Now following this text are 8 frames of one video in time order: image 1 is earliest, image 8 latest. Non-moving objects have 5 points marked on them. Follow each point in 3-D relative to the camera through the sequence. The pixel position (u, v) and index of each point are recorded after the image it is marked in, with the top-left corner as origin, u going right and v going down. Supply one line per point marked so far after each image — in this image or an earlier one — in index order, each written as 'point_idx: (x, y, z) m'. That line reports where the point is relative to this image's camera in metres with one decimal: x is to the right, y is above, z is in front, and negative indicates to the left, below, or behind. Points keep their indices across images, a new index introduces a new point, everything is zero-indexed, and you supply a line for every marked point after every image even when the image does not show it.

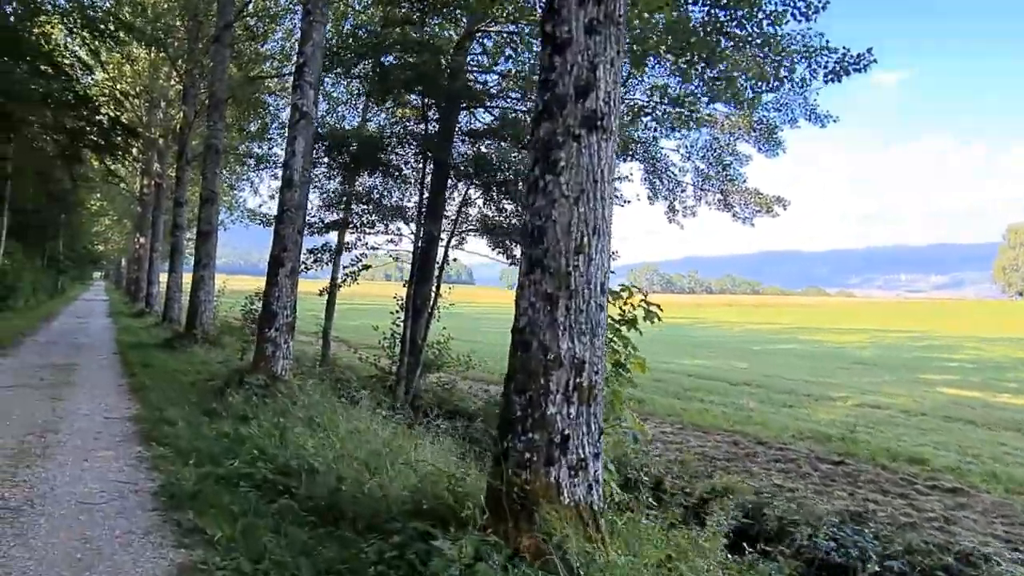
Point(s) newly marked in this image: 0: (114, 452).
0: (-3.2, -1.3, +6.0) m
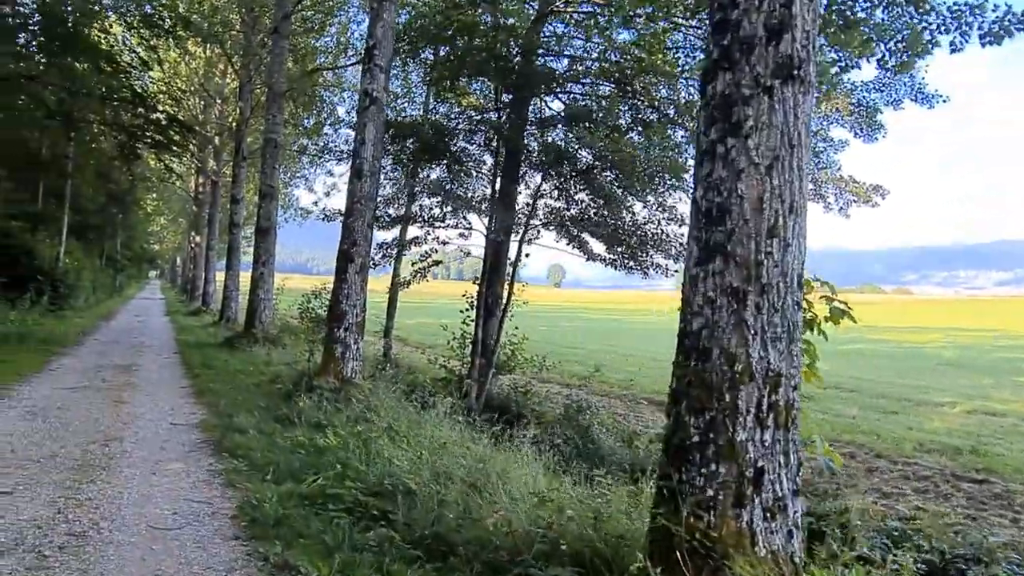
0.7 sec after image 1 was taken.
0: (-2.4, -1.3, +5.5) m
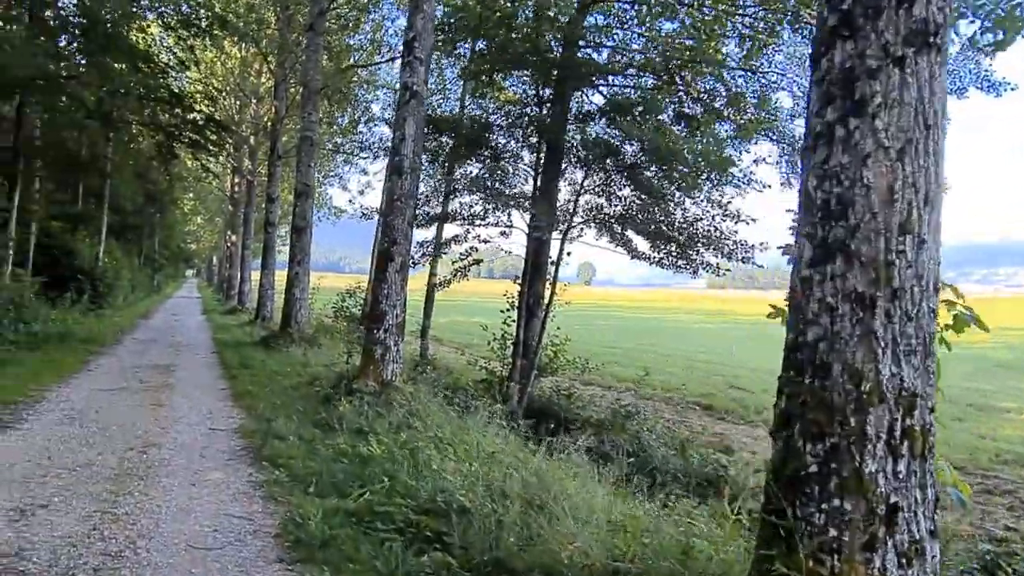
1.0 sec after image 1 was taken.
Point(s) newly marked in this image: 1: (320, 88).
0: (-2.0, -1.3, +5.3) m
1: (-4.2, +4.4, +16.3) m
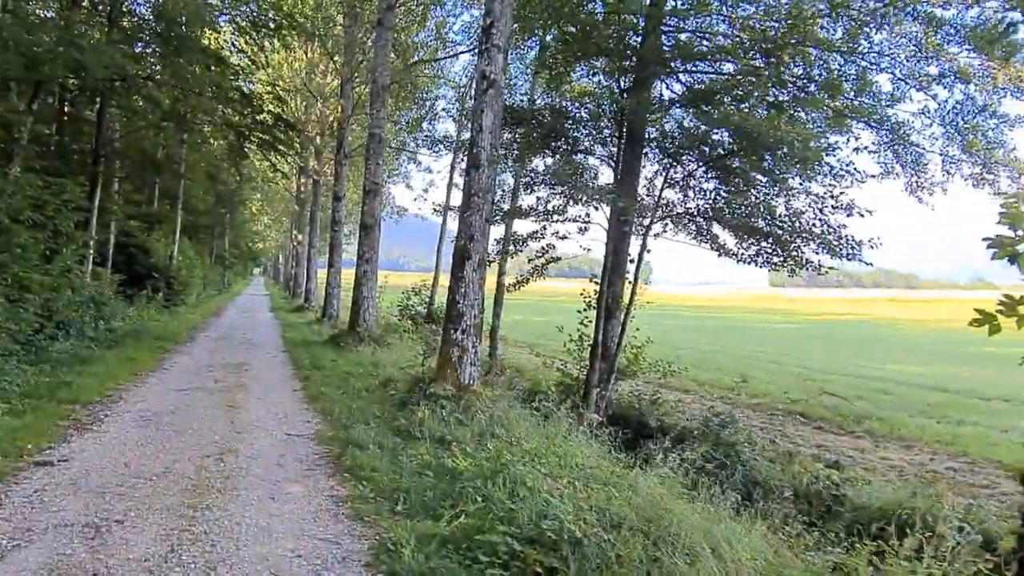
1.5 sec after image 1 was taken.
0: (-1.4, -1.3, +4.9) m
1: (-2.7, +4.4, +16.1) m
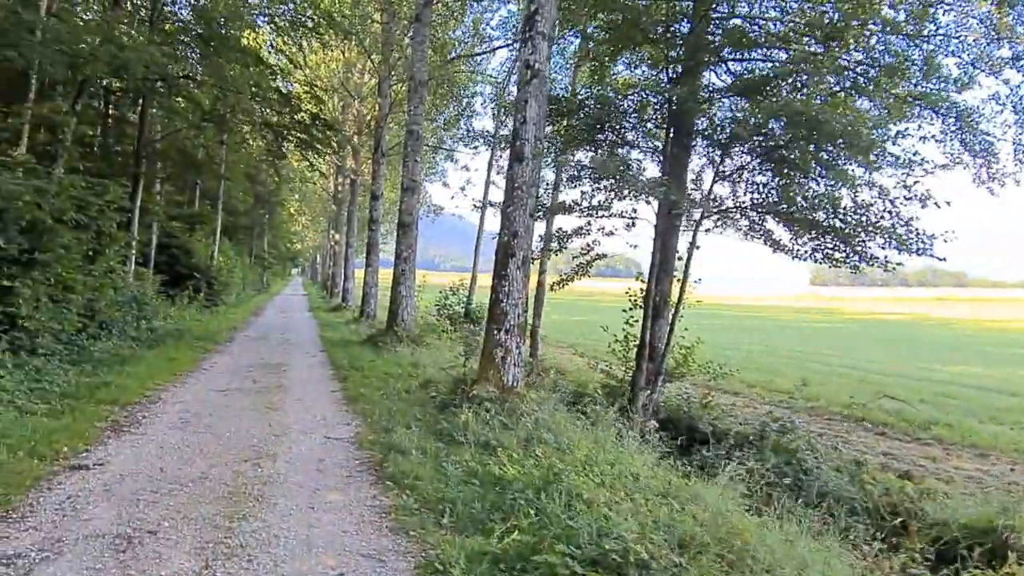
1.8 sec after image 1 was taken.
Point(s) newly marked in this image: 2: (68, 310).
0: (-1.0, -1.3, +4.7) m
1: (-1.8, +4.4, +15.9) m
2: (-7.2, -0.4, +12.1) m
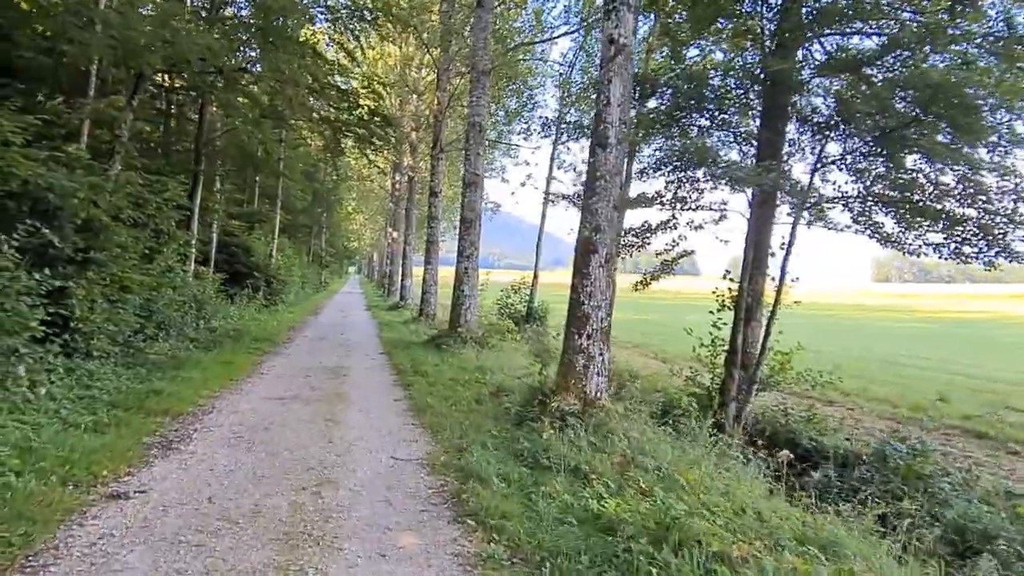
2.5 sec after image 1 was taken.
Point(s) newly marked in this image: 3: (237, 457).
0: (-0.5, -1.3, +3.9) m
1: (-0.5, +4.4, +15.2) m
2: (-6.1, -0.4, +11.7) m
3: (-2.0, -1.2, +5.5) m
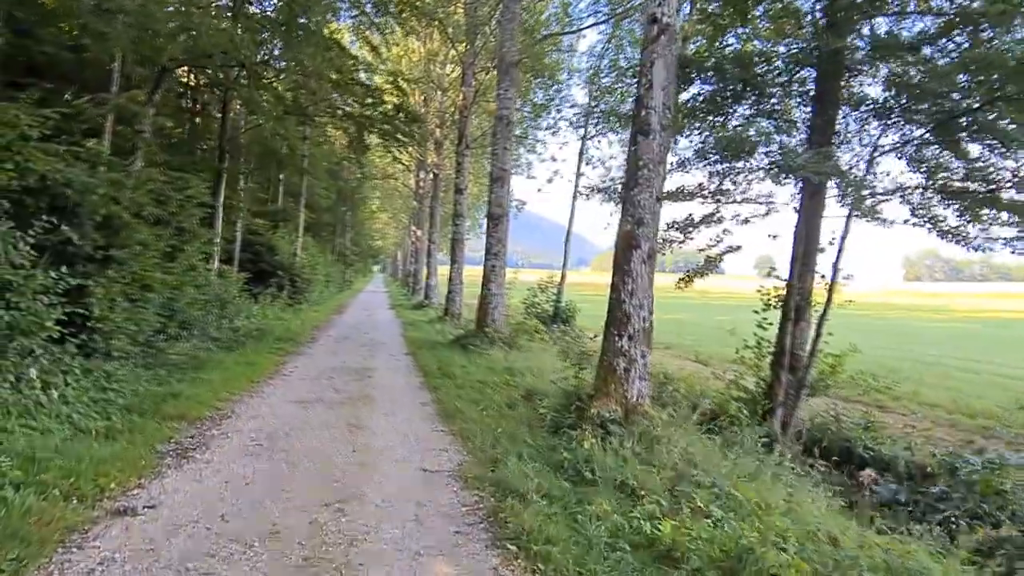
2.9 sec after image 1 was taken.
0: (-0.3, -1.3, +3.5) m
1: (+0.1, +4.5, +14.7) m
2: (-5.6, -0.3, +11.5) m
3: (-1.8, -1.2, +5.1) m
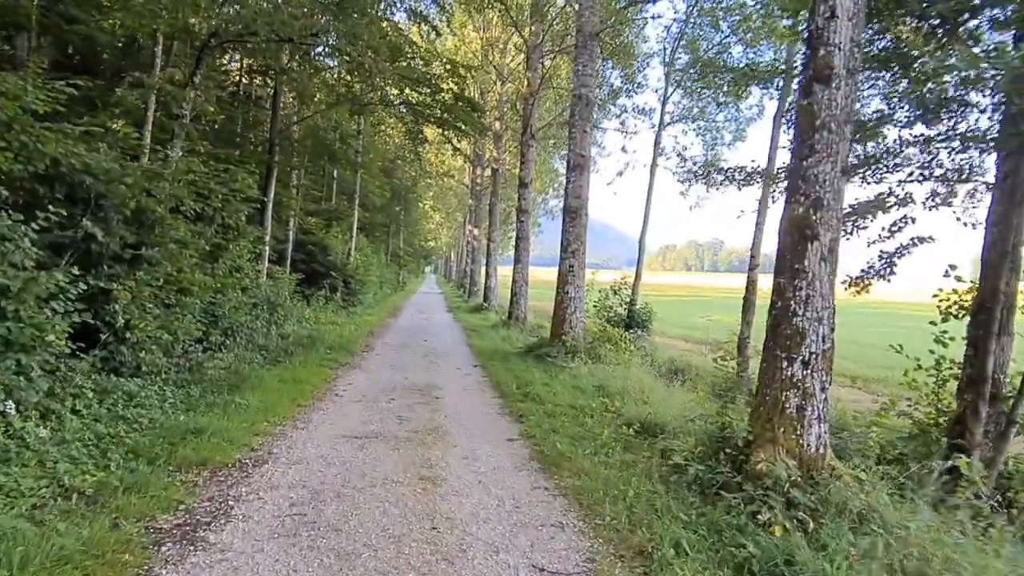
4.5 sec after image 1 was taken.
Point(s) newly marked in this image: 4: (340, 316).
0: (+0.4, -1.3, +1.7) m
1: (+1.5, +4.4, +12.9) m
2: (-4.5, -0.4, +10.1) m
3: (-1.0, -1.3, +3.4) m
4: (-4.5, -0.7, +19.4) m
